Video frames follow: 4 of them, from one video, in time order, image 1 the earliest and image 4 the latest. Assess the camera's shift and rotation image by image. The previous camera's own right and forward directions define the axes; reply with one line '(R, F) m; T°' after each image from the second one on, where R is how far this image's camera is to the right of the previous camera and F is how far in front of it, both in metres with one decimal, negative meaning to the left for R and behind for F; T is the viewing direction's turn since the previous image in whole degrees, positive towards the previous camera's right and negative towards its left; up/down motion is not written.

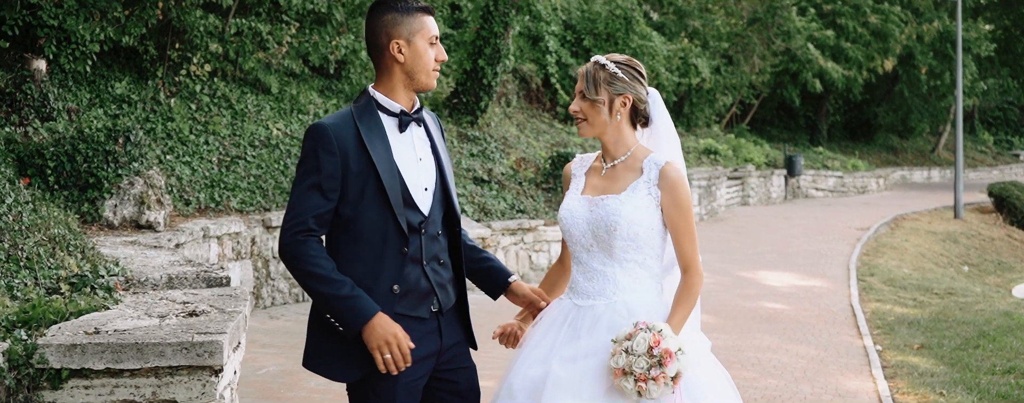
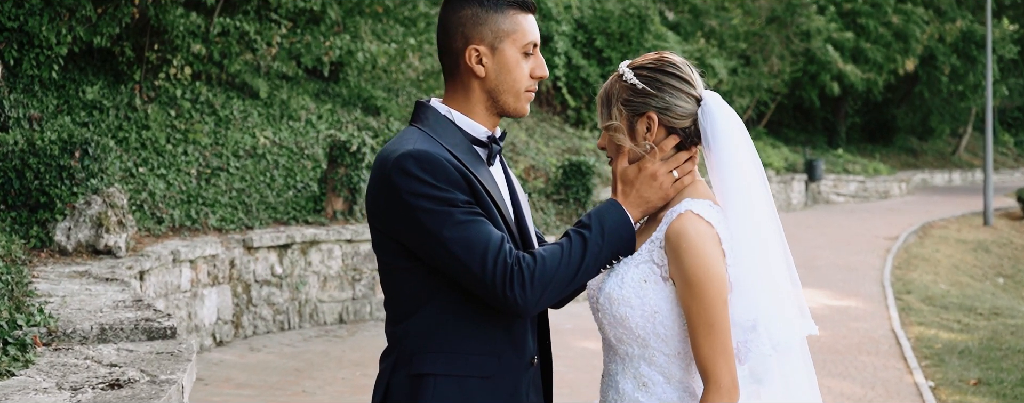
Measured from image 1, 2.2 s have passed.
(0.0, +0.9) m; -1°
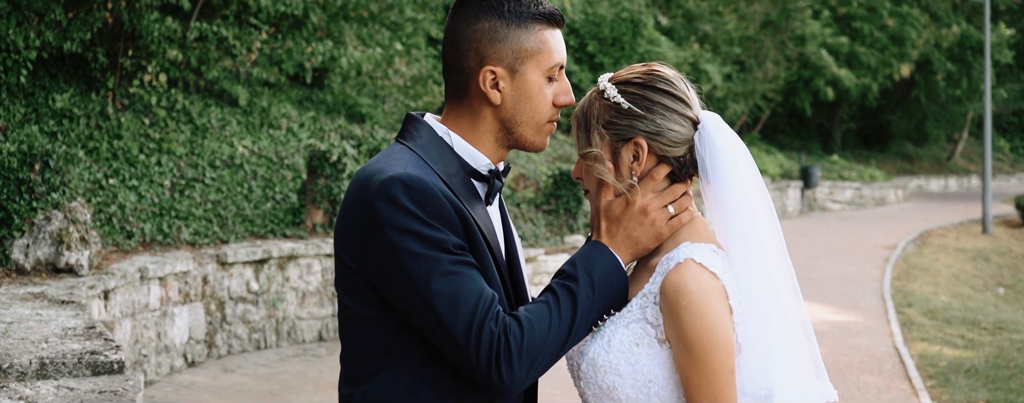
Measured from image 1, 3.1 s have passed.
(+0.1, +0.4) m; 0°
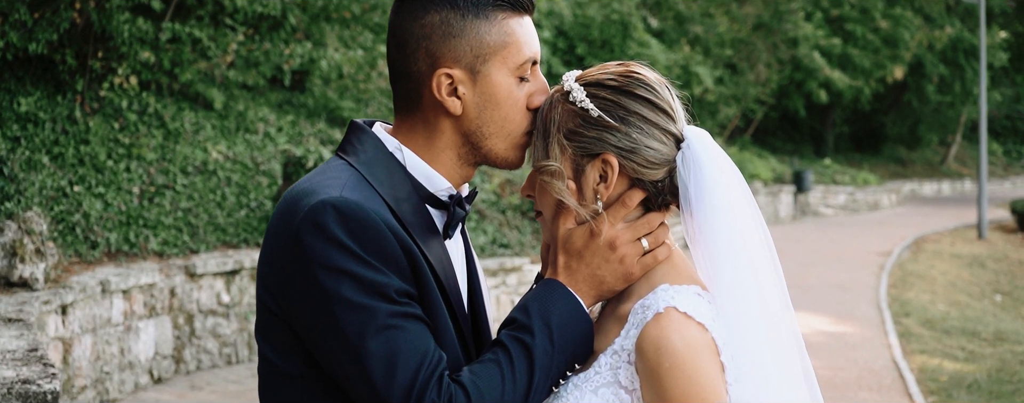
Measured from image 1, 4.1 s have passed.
(+0.1, +0.3) m; 0°
